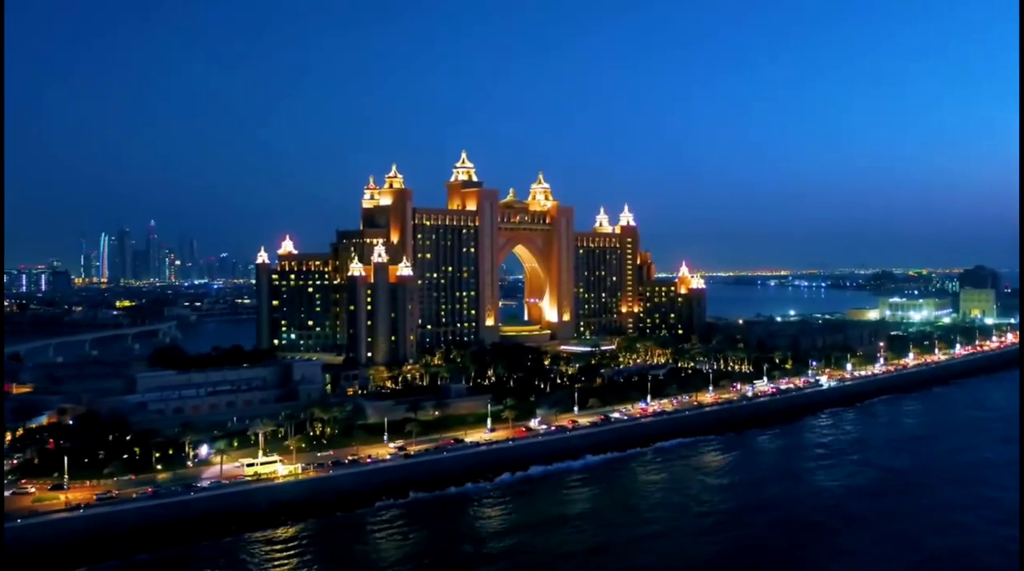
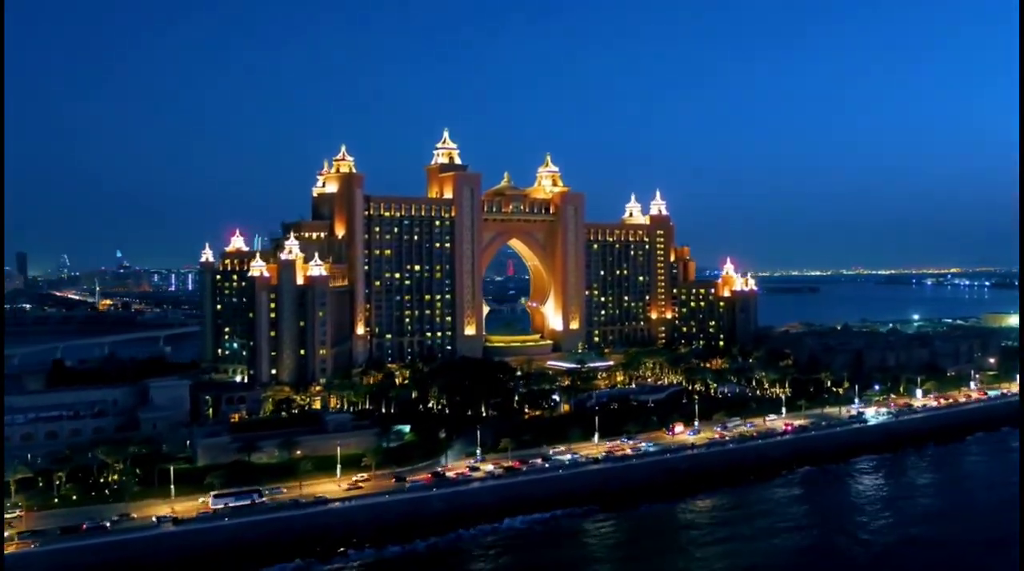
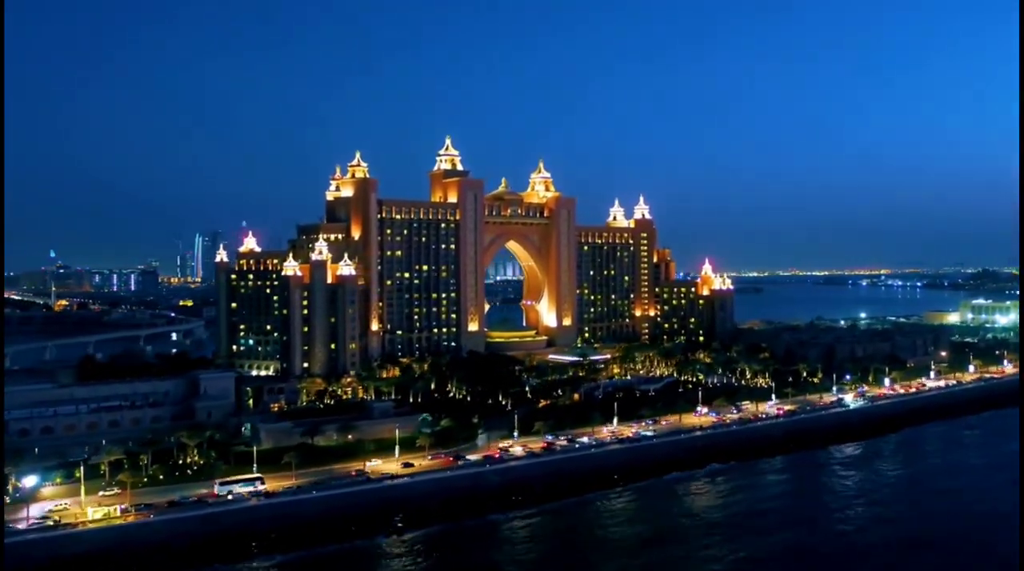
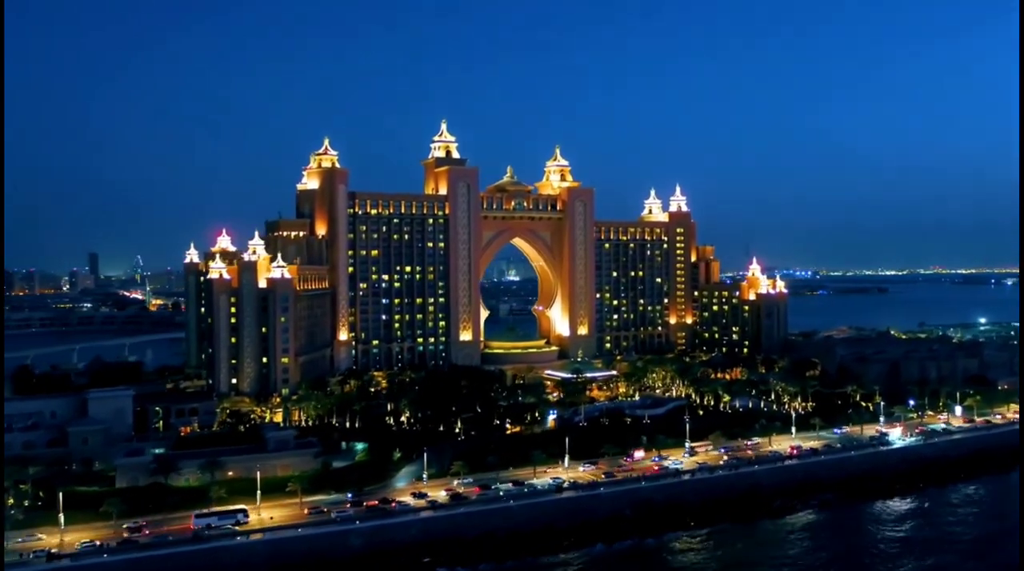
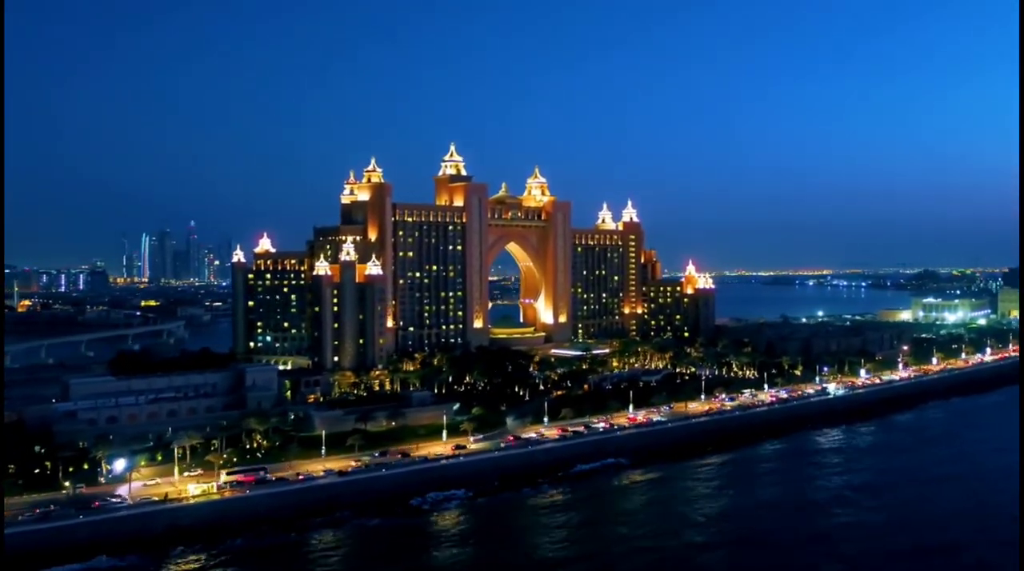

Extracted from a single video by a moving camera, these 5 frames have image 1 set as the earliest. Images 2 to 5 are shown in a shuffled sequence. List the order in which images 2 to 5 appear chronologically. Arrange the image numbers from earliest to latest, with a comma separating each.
5, 3, 2, 4
